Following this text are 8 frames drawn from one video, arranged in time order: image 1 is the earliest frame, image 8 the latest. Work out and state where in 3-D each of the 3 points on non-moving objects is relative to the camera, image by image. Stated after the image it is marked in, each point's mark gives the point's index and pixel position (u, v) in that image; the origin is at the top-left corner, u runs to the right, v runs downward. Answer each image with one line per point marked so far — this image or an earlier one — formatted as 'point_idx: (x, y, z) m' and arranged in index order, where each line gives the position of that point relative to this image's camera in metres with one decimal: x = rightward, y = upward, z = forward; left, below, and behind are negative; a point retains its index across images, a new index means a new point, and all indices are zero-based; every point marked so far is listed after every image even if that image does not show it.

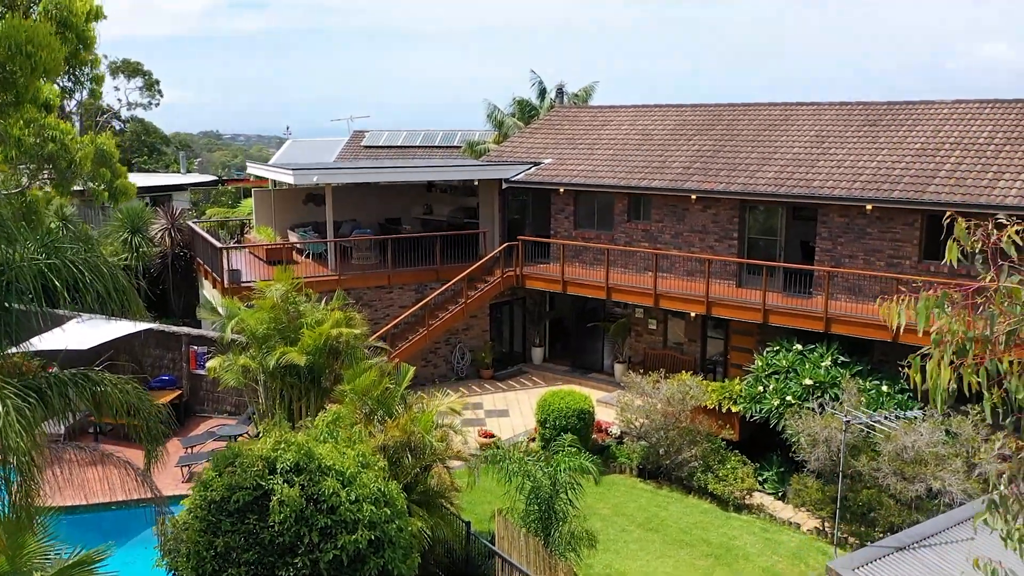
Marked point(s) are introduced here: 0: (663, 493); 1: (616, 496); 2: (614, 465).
0: (+0.9, -1.3, +5.3) m
1: (+0.6, -1.3, +5.2) m
2: (+0.7, -1.2, +5.6) m
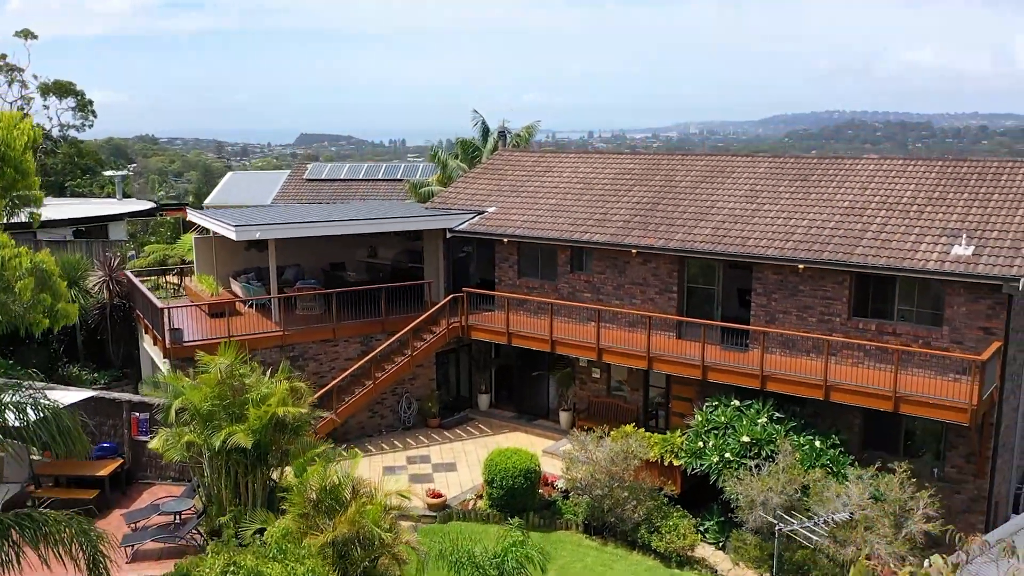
0: (+0.6, -1.6, +5.4) m
1: (+0.3, -1.6, +5.3) m
2: (+0.3, -1.5, +5.7) m
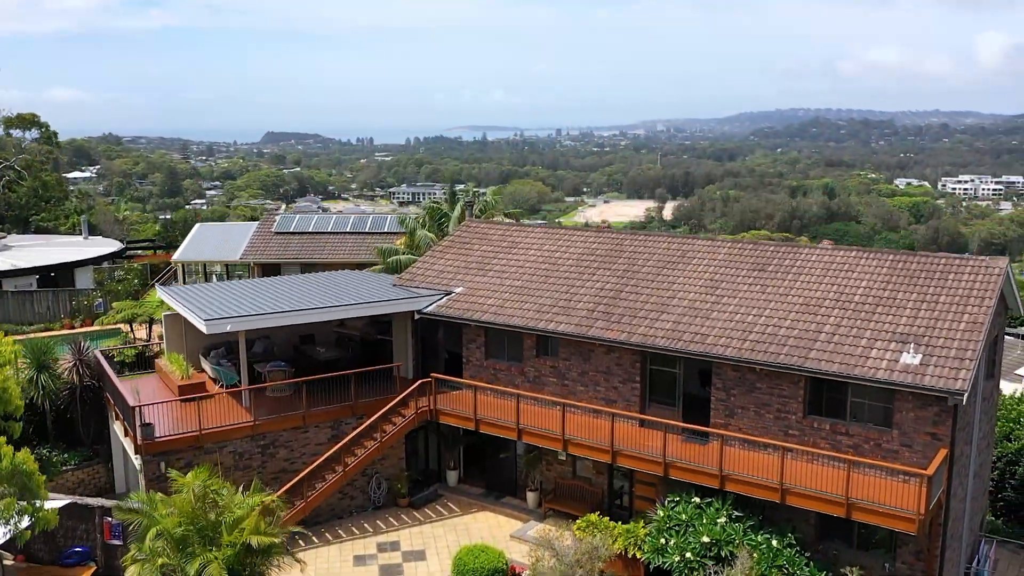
0: (+0.4, -2.0, +5.5) m
1: (+0.1, -2.0, +5.4) m
2: (+0.1, -1.9, +5.8) m
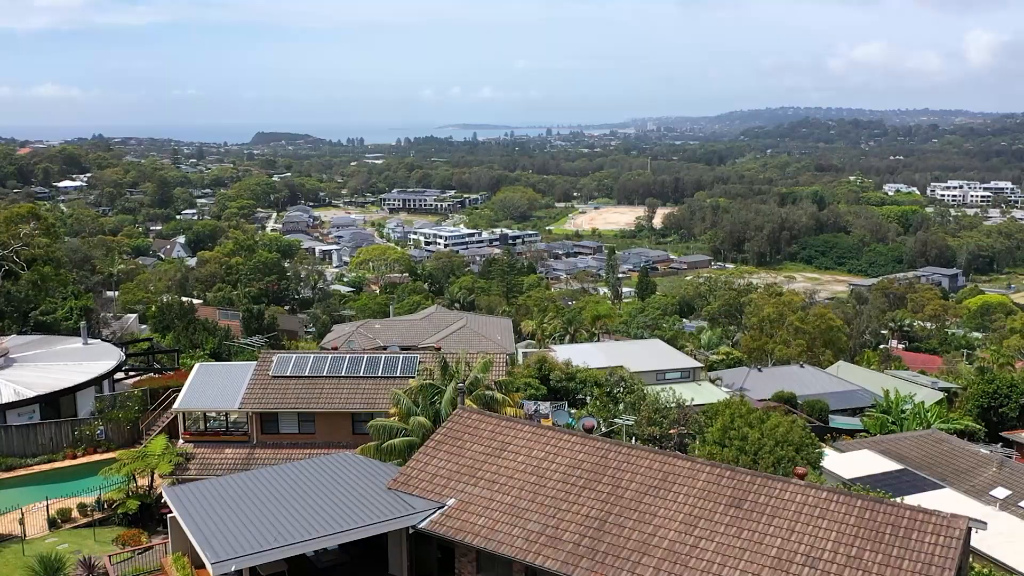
0: (+0.3, -3.3, +5.8) m
1: (+0.1, -3.3, +5.6) m
2: (0.0, -3.2, +6.0) m
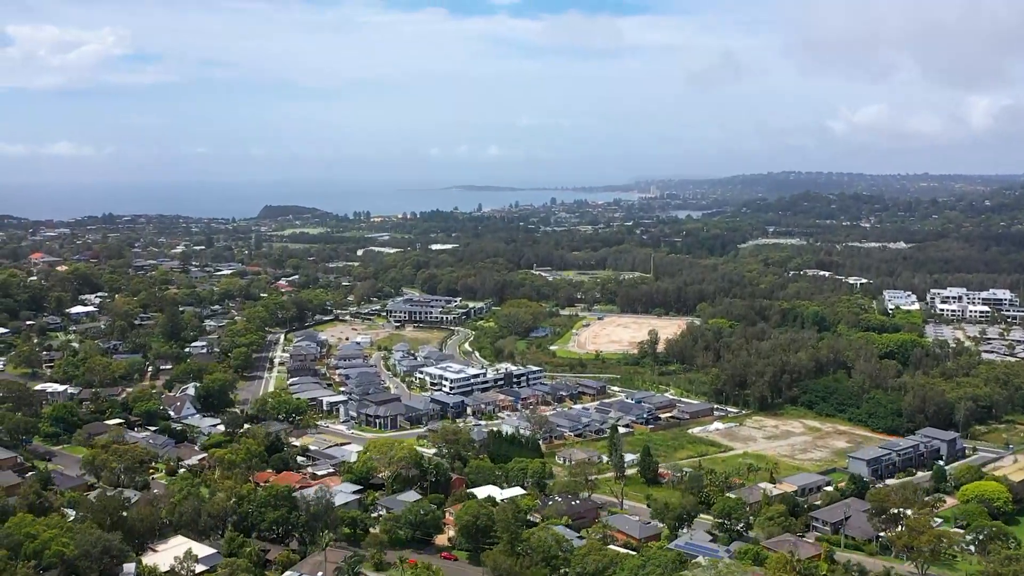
0: (+0.4, -11.8, +6.5) m
1: (+0.1, -11.8, +6.4) m
2: (+0.1, -11.7, +6.8) m
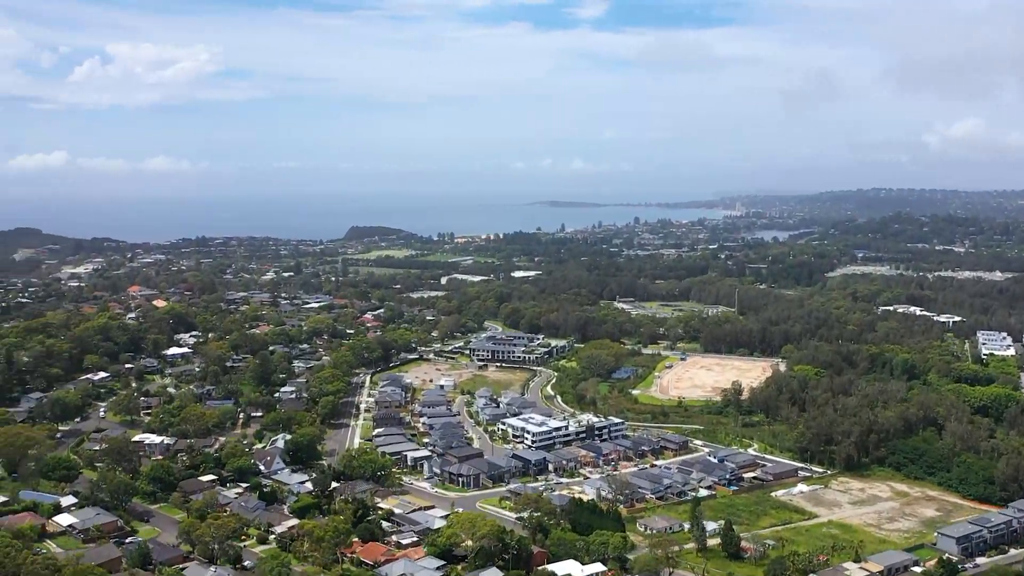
0: (+1.2, -15.8, +7.2) m
1: (+0.9, -15.9, +7.1) m
2: (+1.0, -15.7, +7.5) m
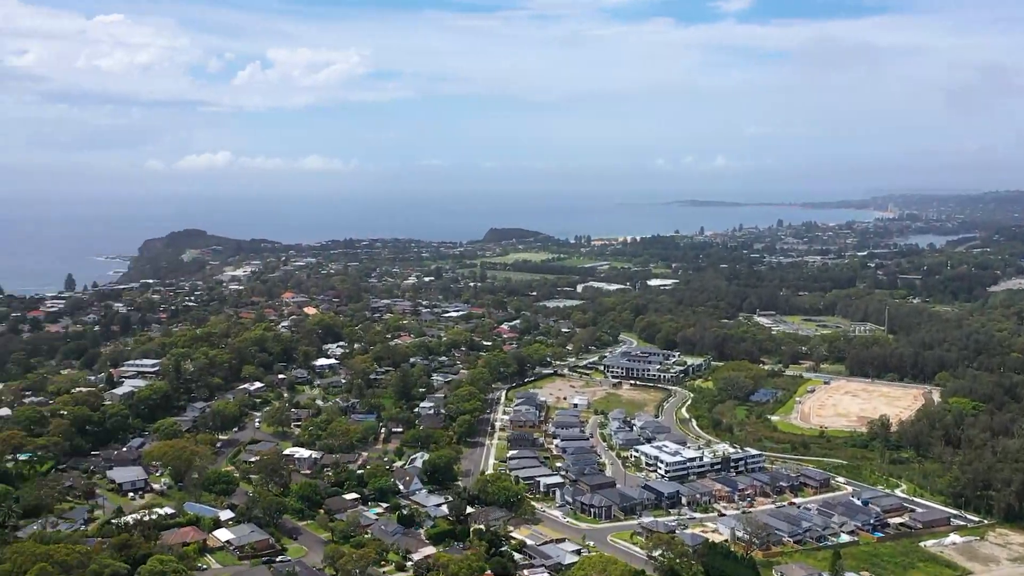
0: (+1.5, -16.9, +6.2) m
1: (+1.2, -16.9, +6.1) m
2: (+1.3, -16.8, +6.5) m
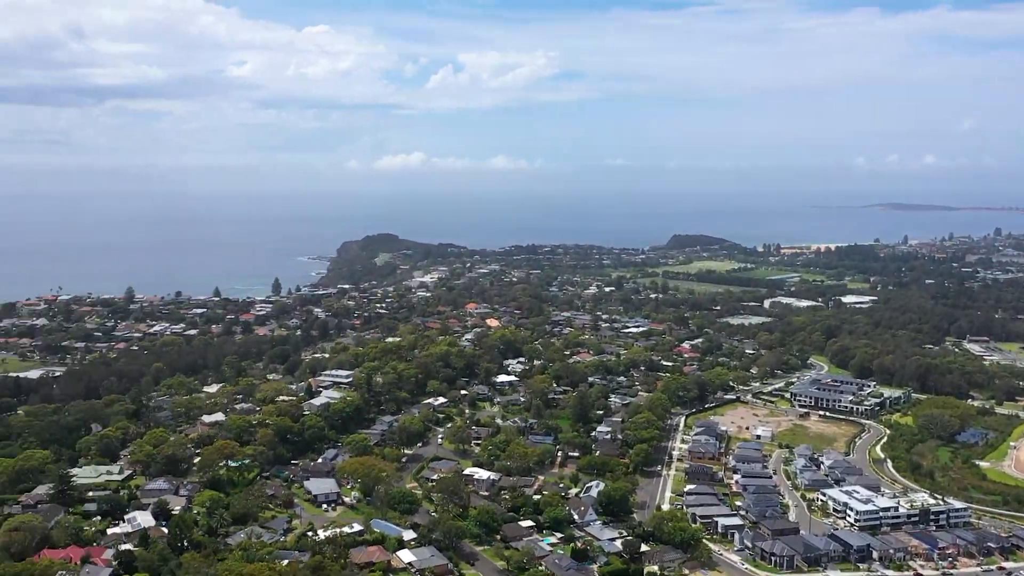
0: (+1.9, -16.6, +5.1) m
1: (+1.5, -16.6, +5.2) m
2: (+1.7, -16.5, +5.5) m
